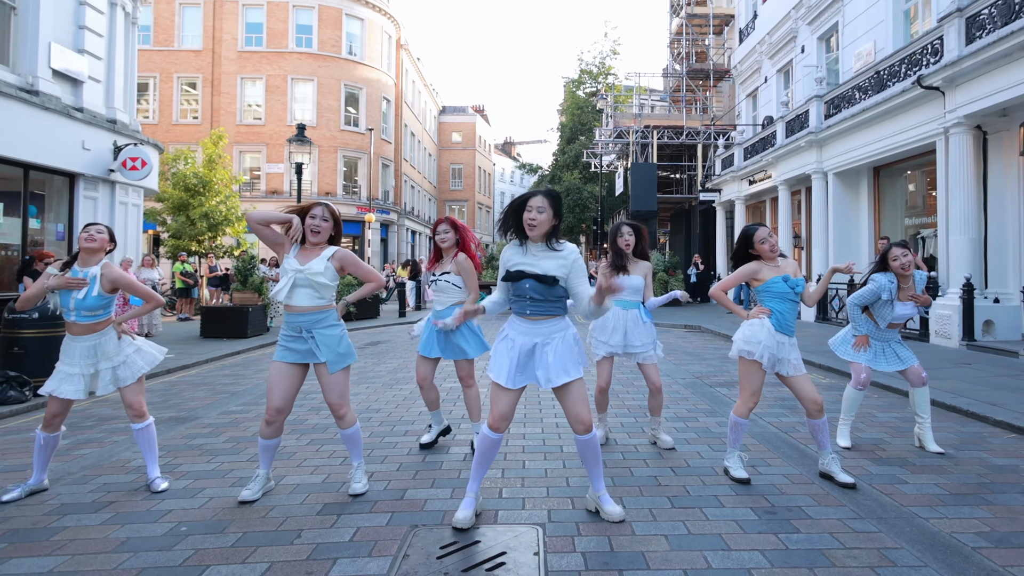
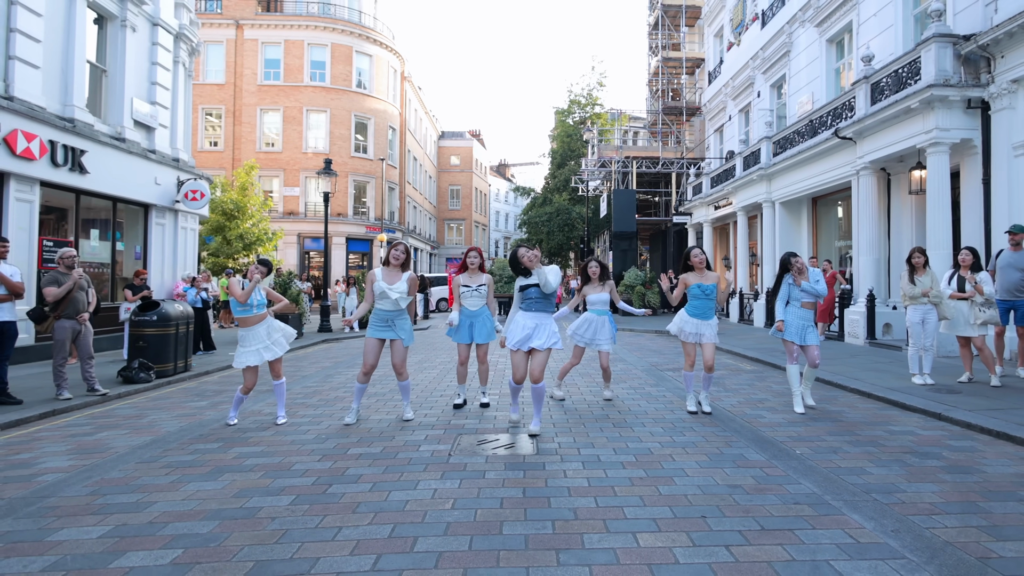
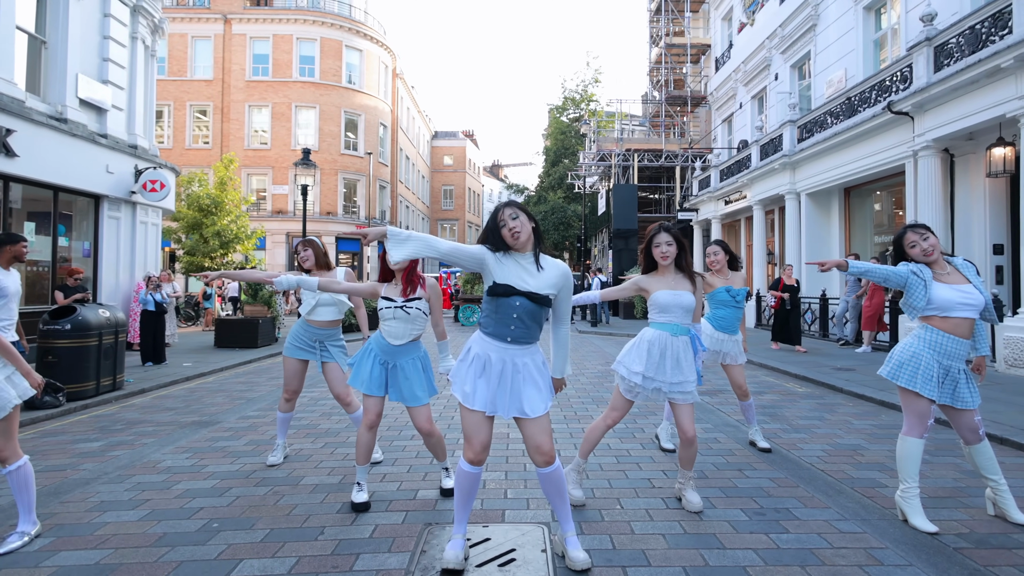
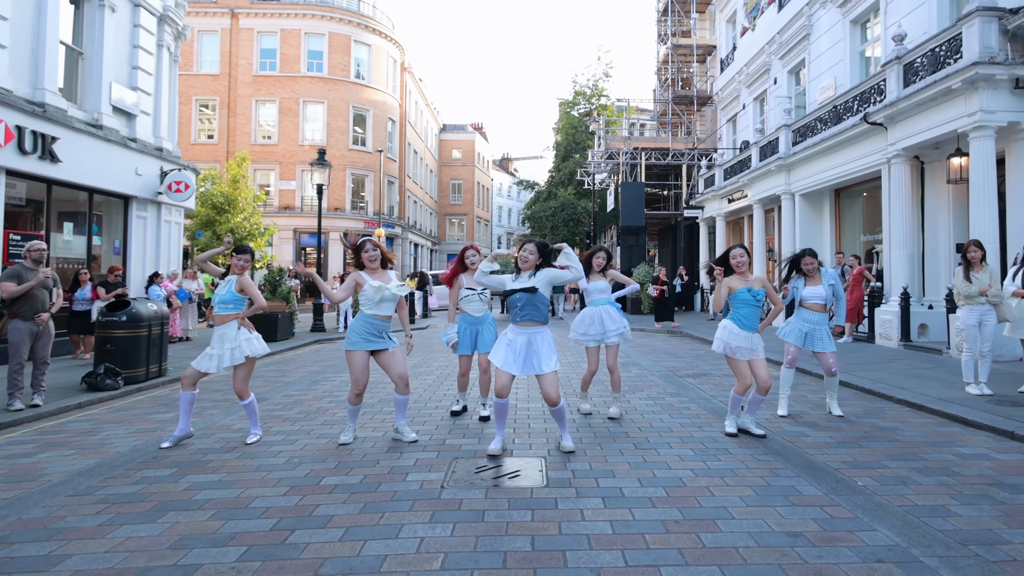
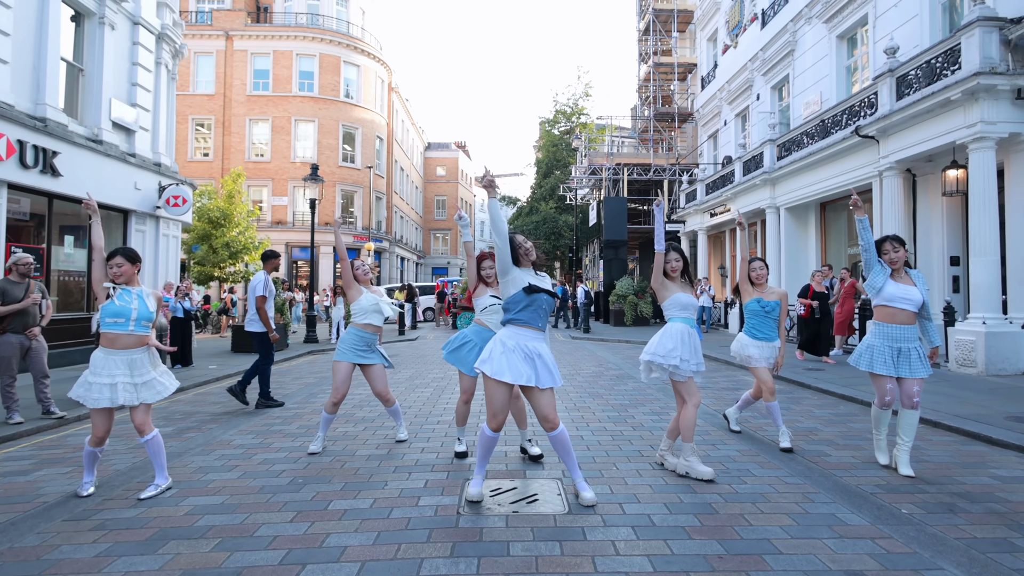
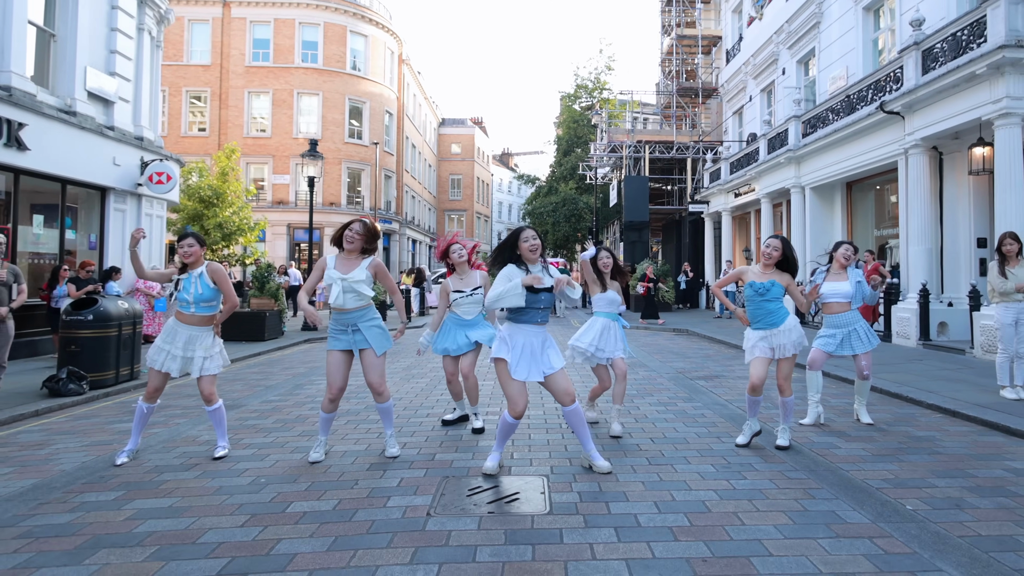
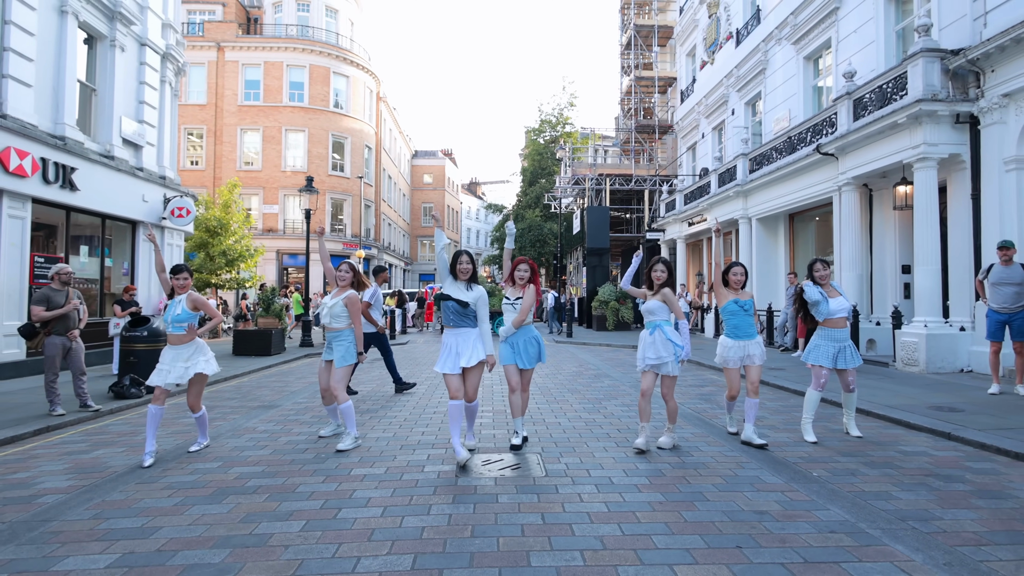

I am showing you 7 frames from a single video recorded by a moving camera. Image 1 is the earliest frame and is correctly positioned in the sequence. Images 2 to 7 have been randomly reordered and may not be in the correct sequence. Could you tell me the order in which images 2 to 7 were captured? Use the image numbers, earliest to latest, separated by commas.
6, 4, 2, 3, 5, 7
